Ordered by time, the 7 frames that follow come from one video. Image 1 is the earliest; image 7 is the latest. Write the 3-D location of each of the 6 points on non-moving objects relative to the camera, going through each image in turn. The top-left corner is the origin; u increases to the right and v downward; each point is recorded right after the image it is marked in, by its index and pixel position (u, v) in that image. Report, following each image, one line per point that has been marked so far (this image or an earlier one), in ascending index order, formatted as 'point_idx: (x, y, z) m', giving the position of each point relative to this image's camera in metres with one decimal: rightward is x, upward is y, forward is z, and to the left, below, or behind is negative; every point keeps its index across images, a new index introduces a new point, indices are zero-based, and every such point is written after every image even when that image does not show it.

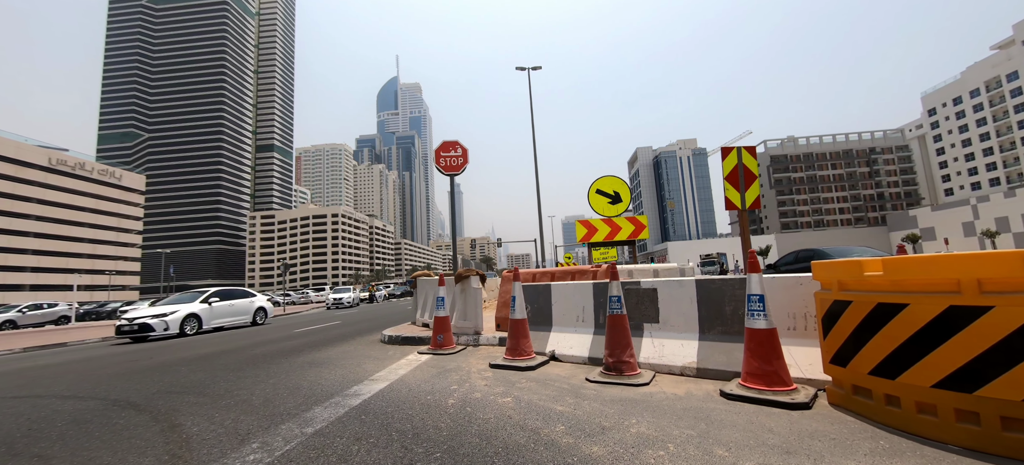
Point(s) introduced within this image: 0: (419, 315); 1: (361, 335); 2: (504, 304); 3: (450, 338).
0: (-2.0, -1.8, +8.4) m
1: (-3.6, -2.4, +9.3) m
2: (-0.1, -1.3, +7.1) m
3: (-1.0, -1.7, +6.4) m
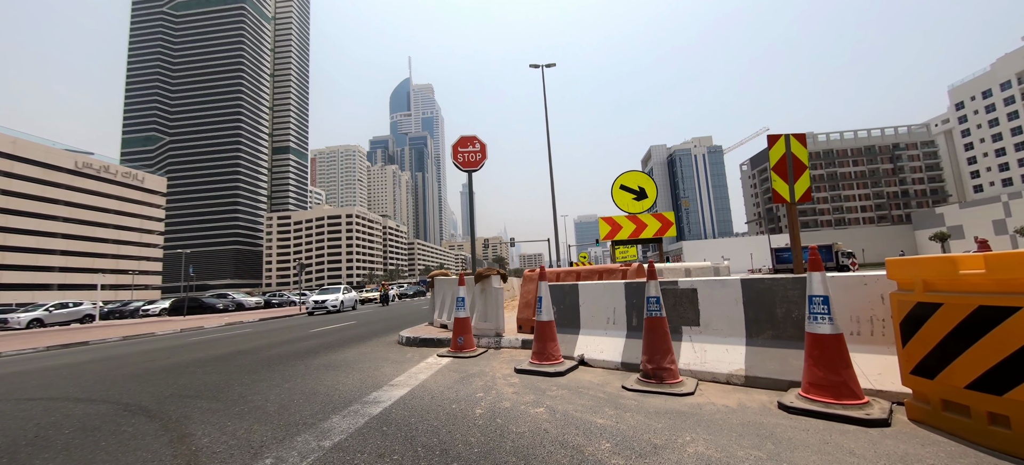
0: (-1.6, -1.7, +8.1) m
1: (-3.1, -2.4, +9.1) m
2: (+0.3, -1.3, +6.8) m
3: (-0.6, -1.7, +6.1) m
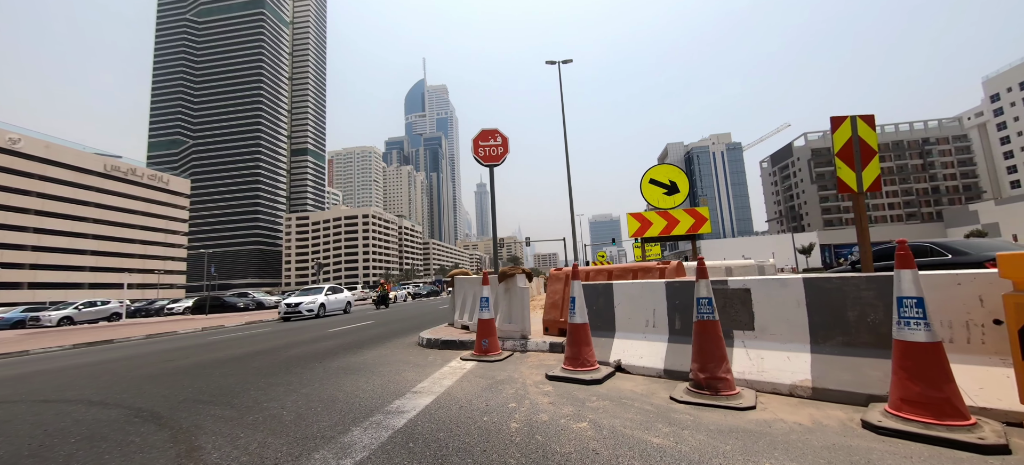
0: (-1.1, -1.7, +7.8) m
1: (-2.6, -2.4, +8.8) m
2: (+0.7, -1.2, +6.4) m
3: (-0.2, -1.6, +5.7) m
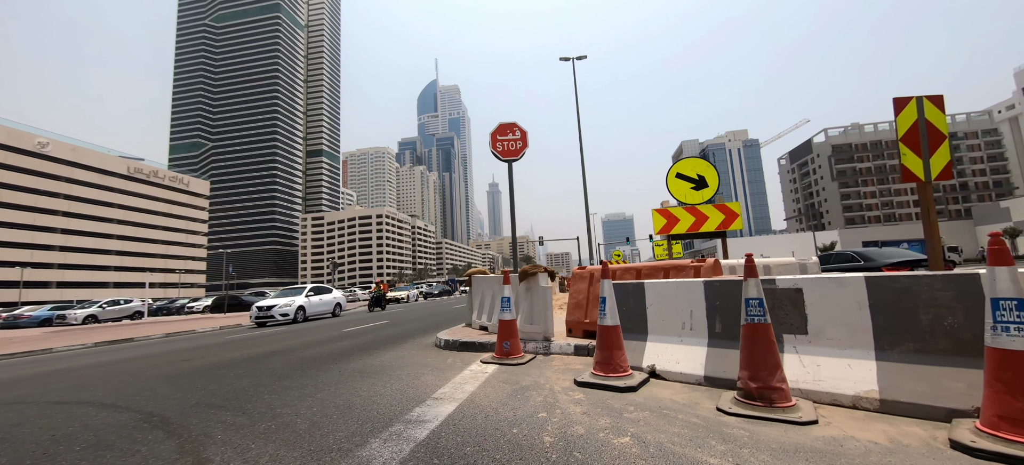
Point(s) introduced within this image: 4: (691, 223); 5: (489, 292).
0: (-0.7, -1.6, +7.6) m
1: (-2.2, -2.3, +8.6) m
2: (+1.0, -1.1, +6.1) m
3: (+0.1, -1.6, +5.5) m
4: (+3.3, +0.2, +7.3) m
5: (-0.4, -1.1, +7.3) m
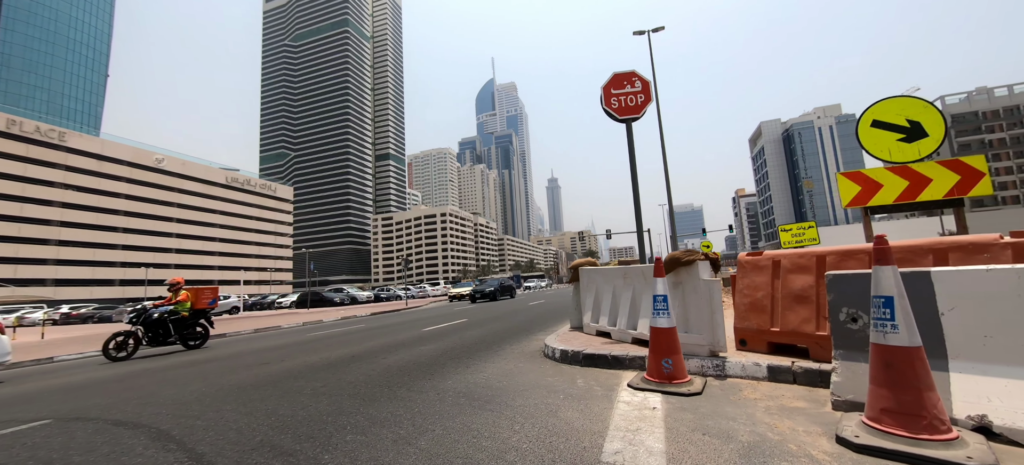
0: (+1.2, -1.3, +6.0) m
1: (-0.1, -2.0, +7.2) m
2: (+2.7, -0.8, +4.3) m
3: (+1.6, -1.3, +3.8) m
4: (+5.1, +0.6, +5.1) m
5: (+1.4, -0.8, +5.7) m
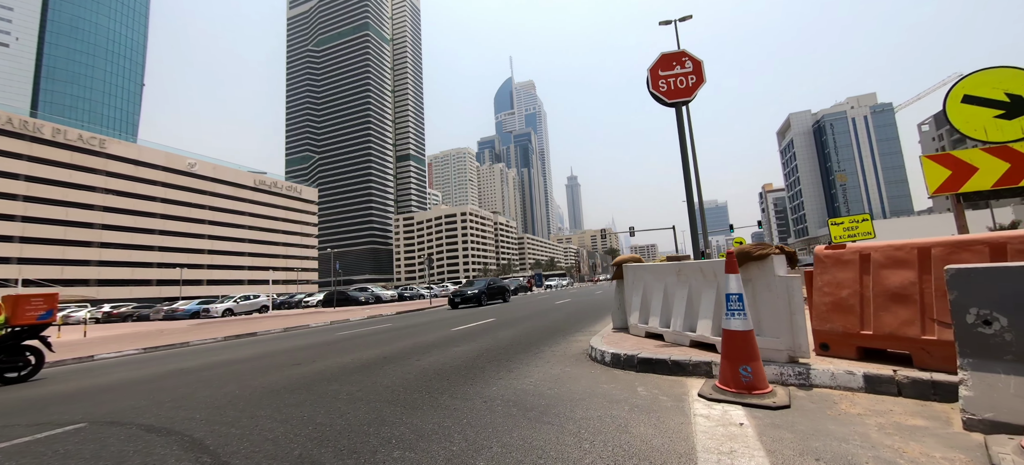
0: (+1.8, -1.2, +5.5) m
1: (+0.6, -1.9, +6.9) m
2: (+3.2, -0.7, +3.8) m
3: (+2.1, -1.2, +3.3) m
4: (+5.6, +0.7, +4.4) m
5: (+2.0, -0.7, +5.2) m
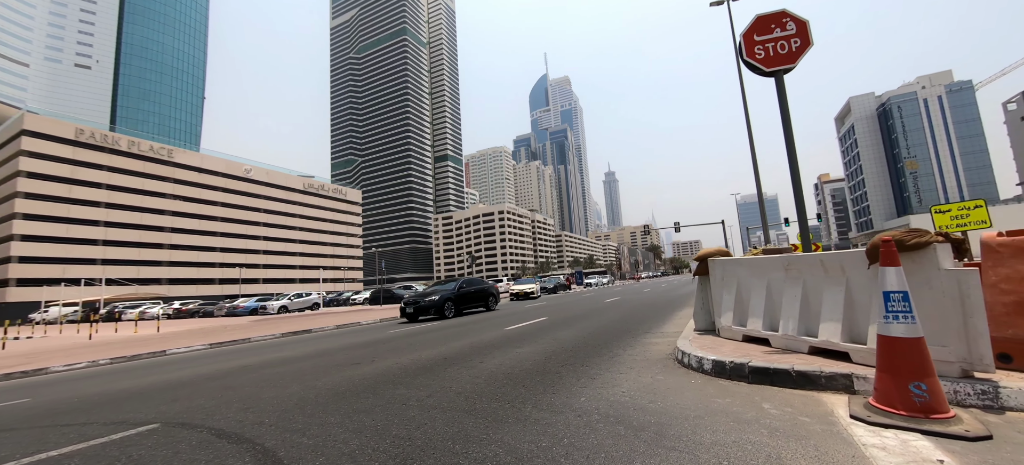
0: (+2.7, -1.1, +4.9) m
1: (+1.6, -1.8, +6.3) m
2: (+4.0, -0.6, +3.0) m
3: (+2.9, -1.1, +2.6) m
4: (+6.4, +0.9, +3.4) m
5: (+2.9, -0.6, +4.5) m
